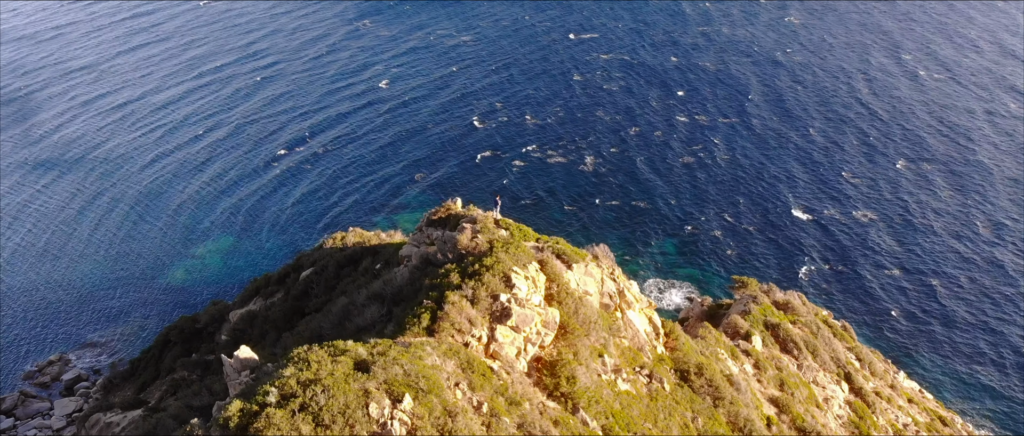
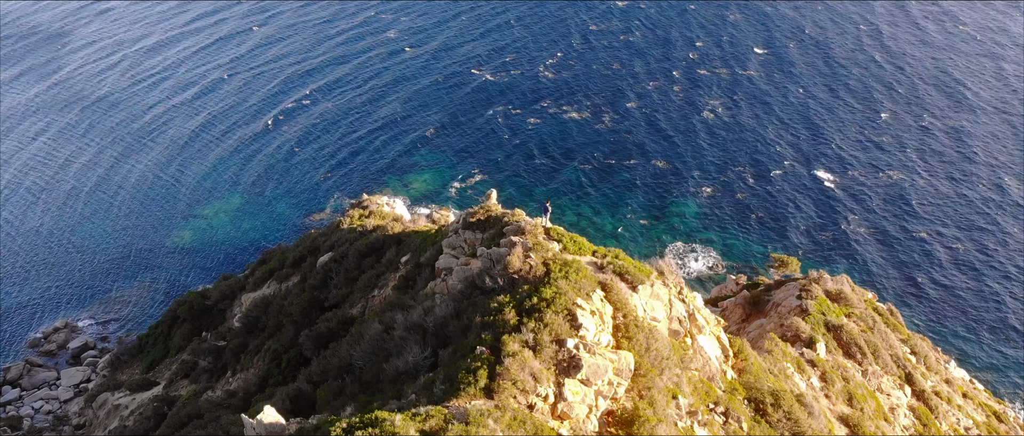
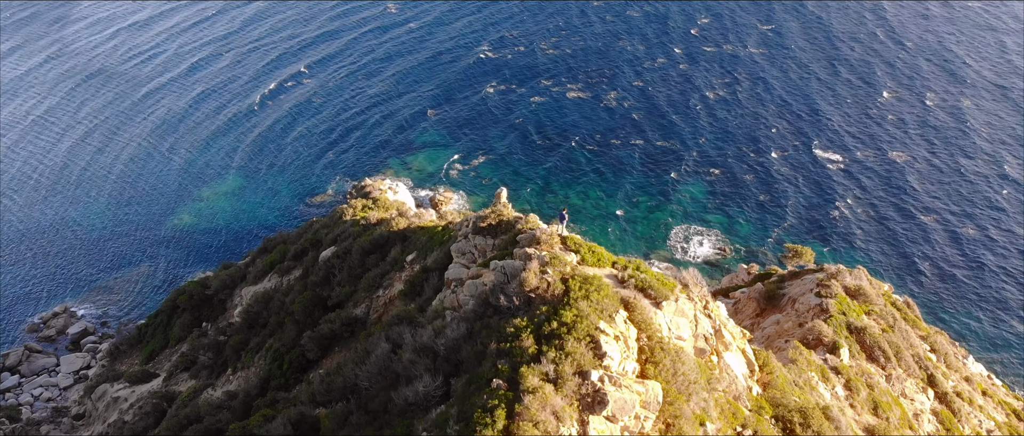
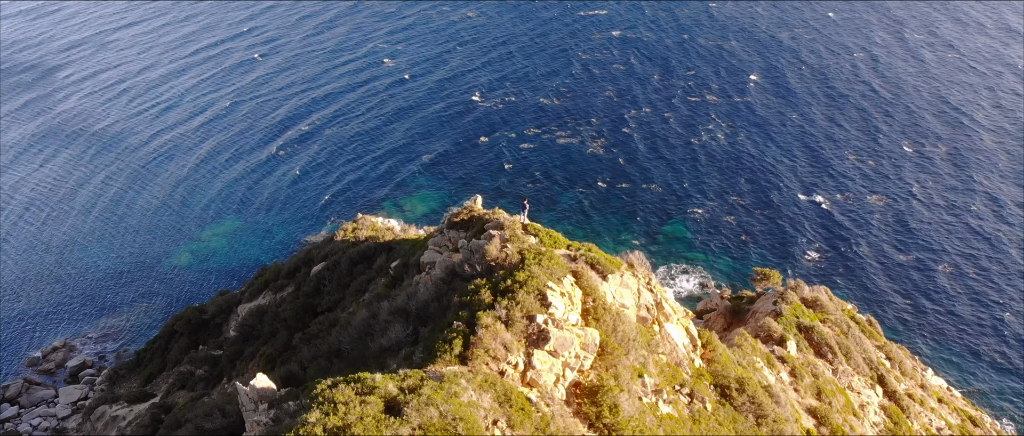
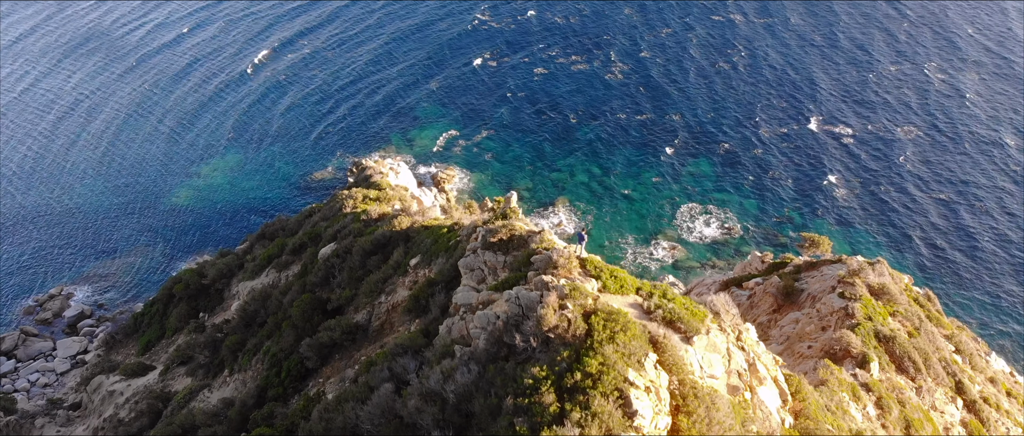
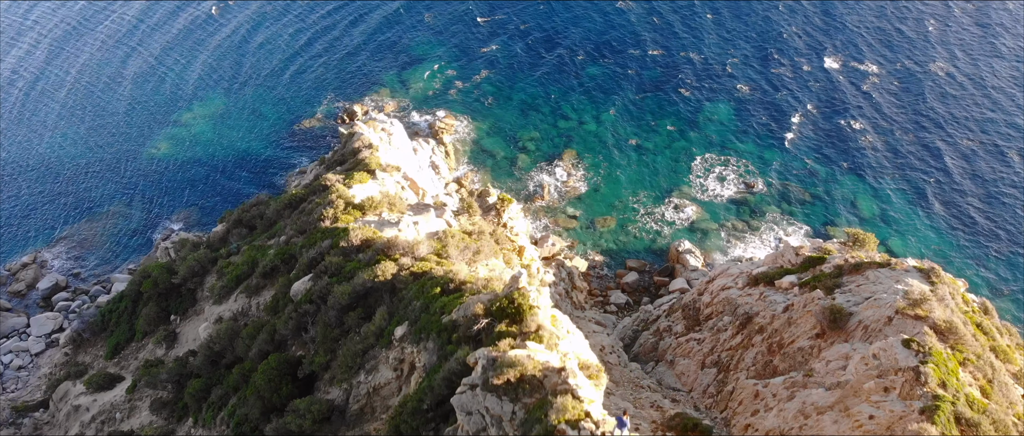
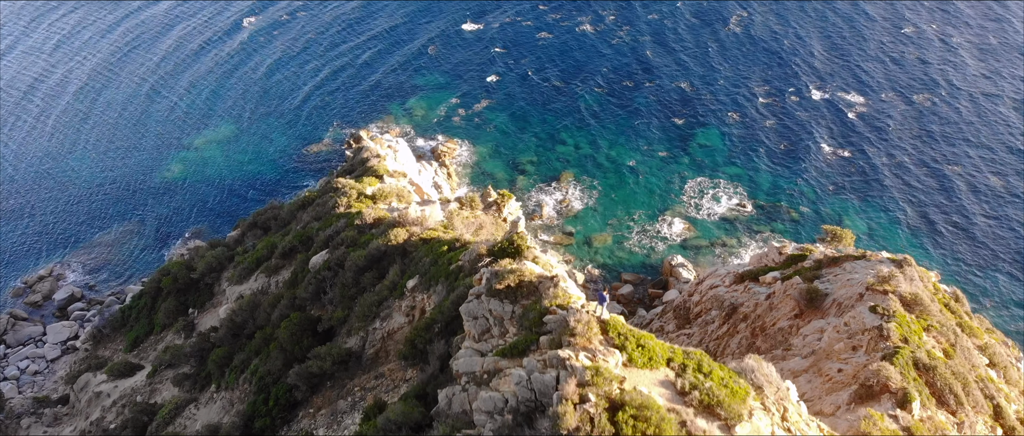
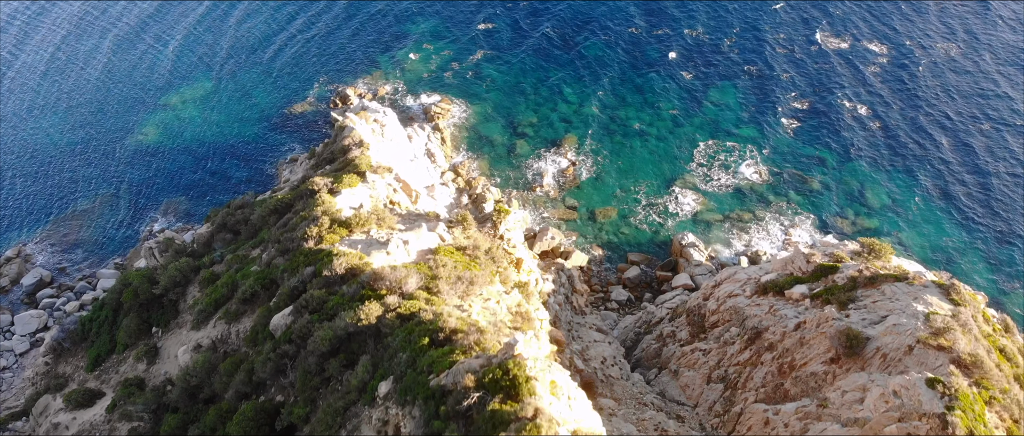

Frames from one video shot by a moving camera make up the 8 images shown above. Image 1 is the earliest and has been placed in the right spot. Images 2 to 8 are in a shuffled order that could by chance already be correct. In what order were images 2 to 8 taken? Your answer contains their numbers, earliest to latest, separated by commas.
4, 2, 3, 5, 7, 6, 8
